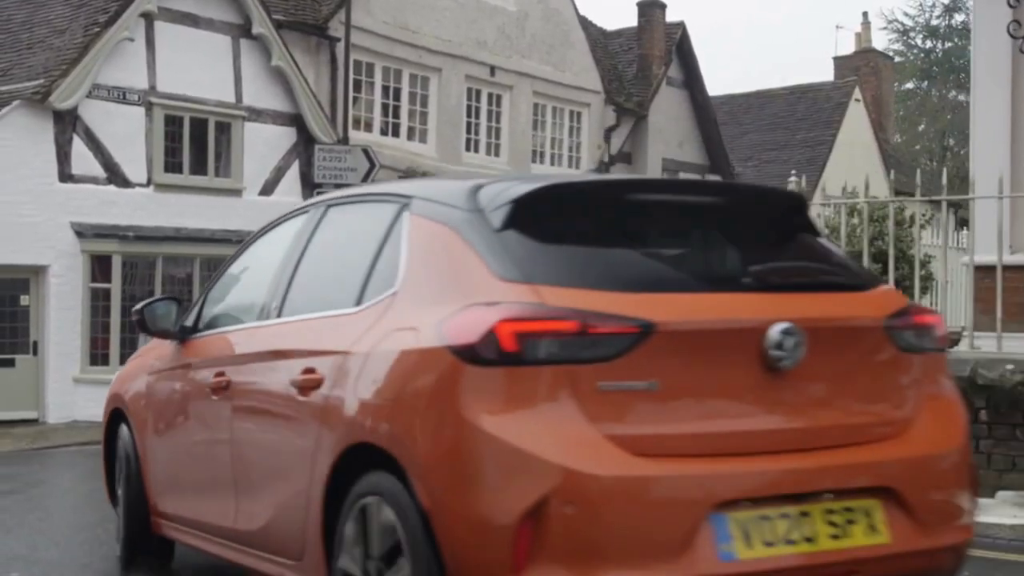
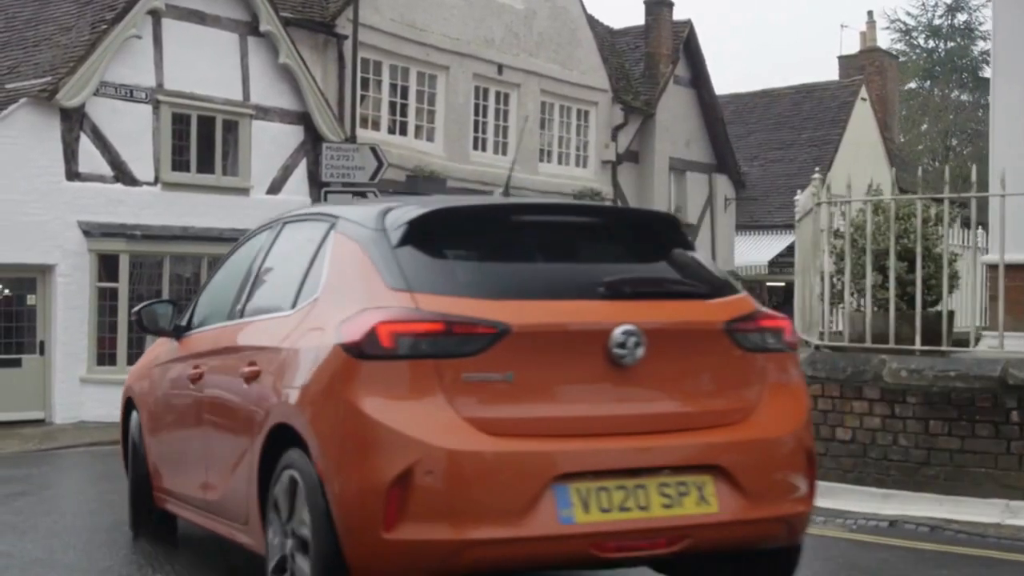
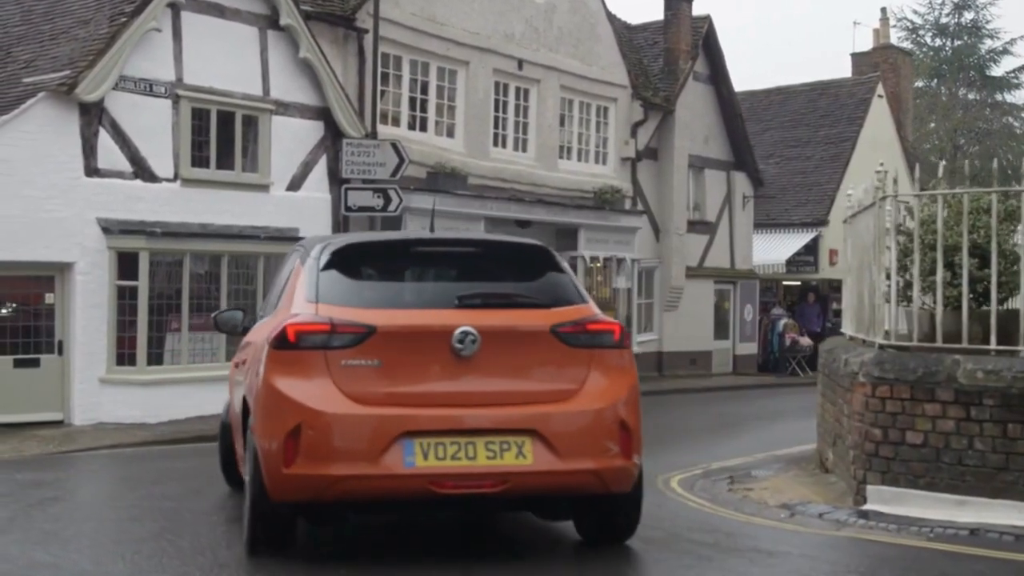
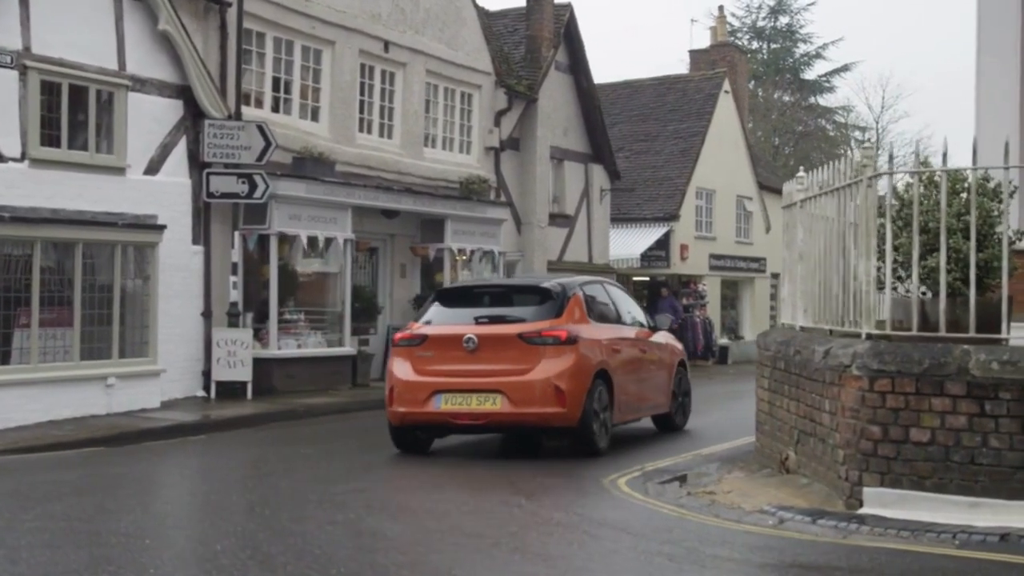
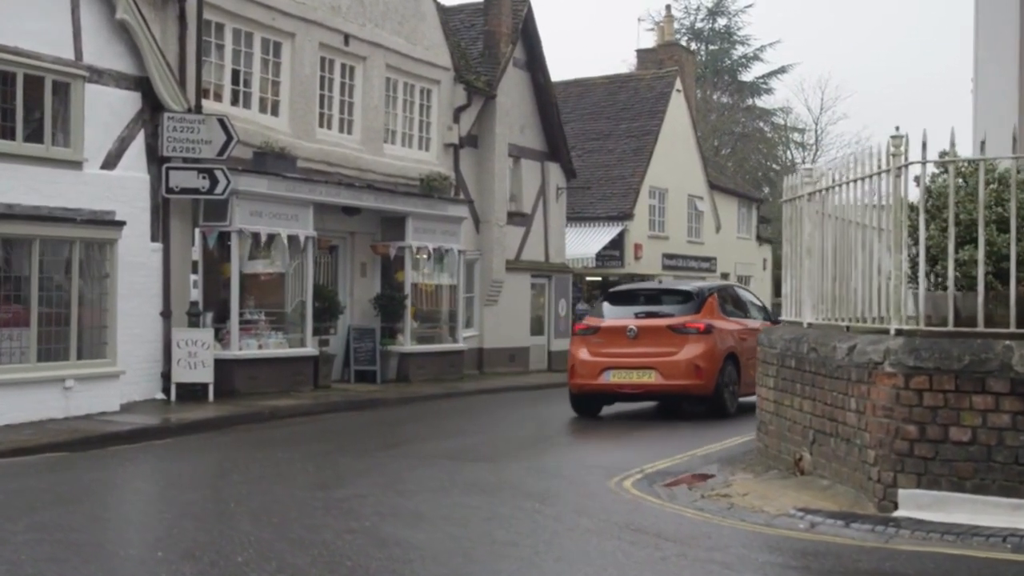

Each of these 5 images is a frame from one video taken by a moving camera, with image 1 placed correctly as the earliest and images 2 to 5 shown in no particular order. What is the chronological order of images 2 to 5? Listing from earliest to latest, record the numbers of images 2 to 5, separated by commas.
2, 3, 4, 5
